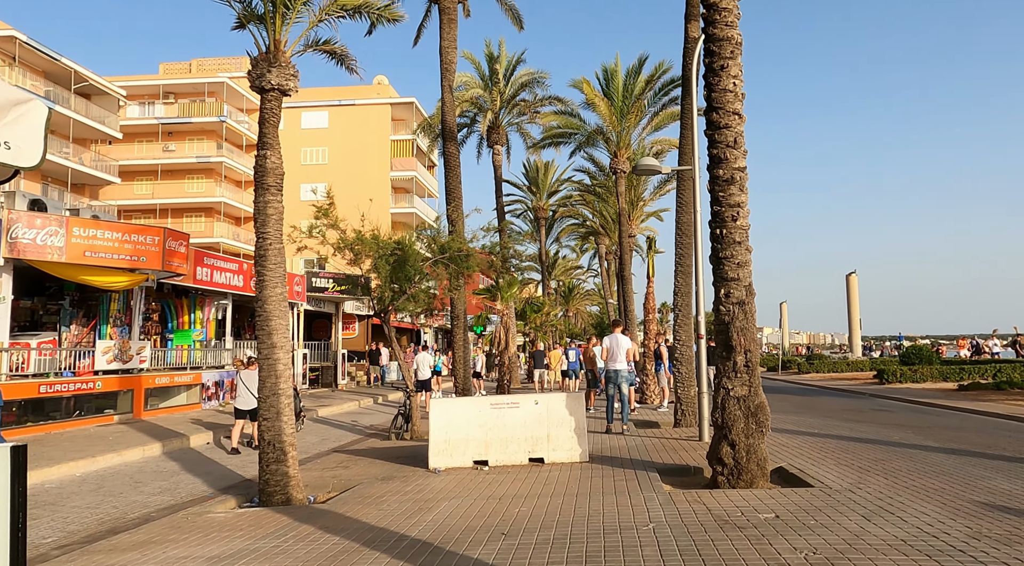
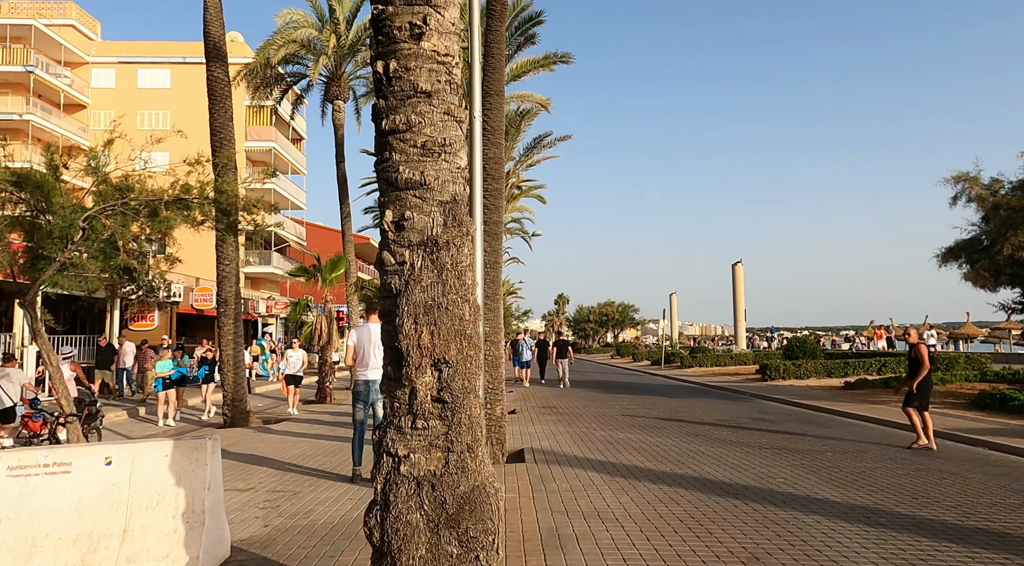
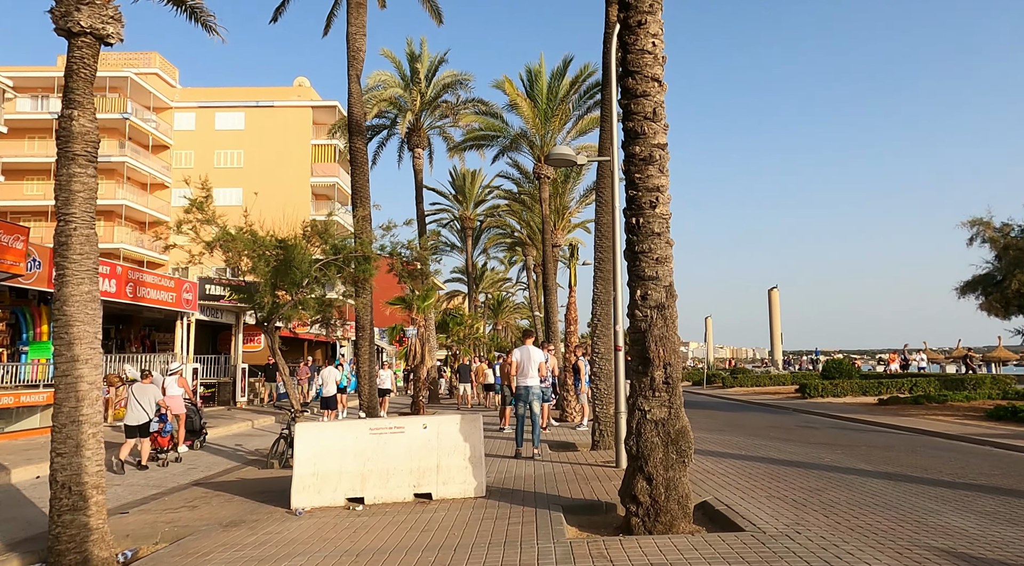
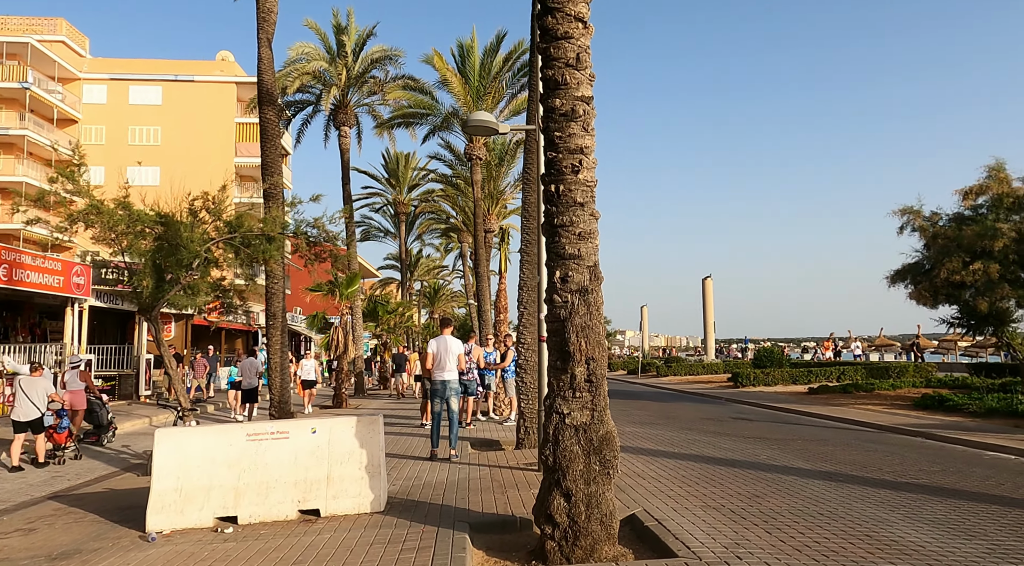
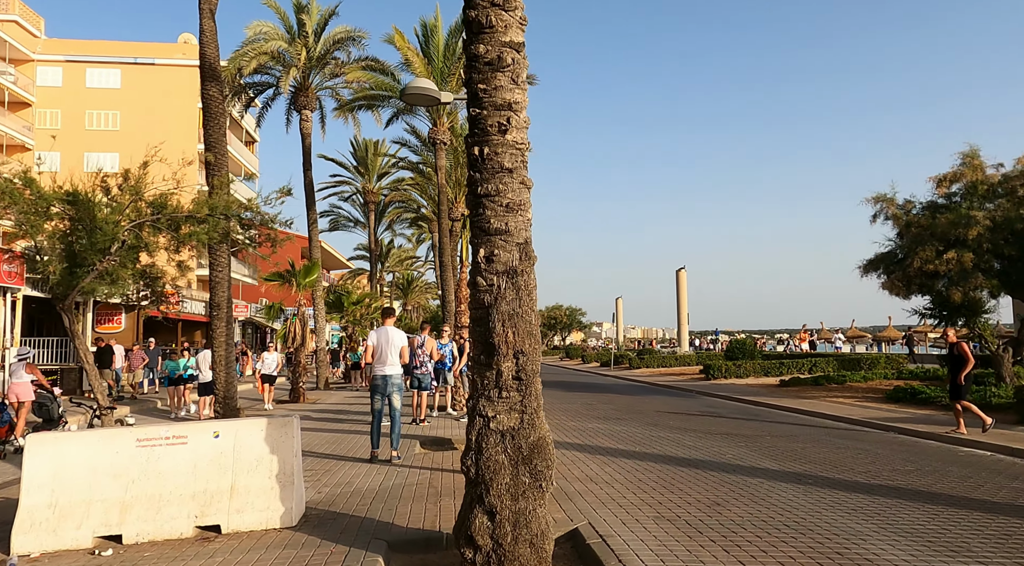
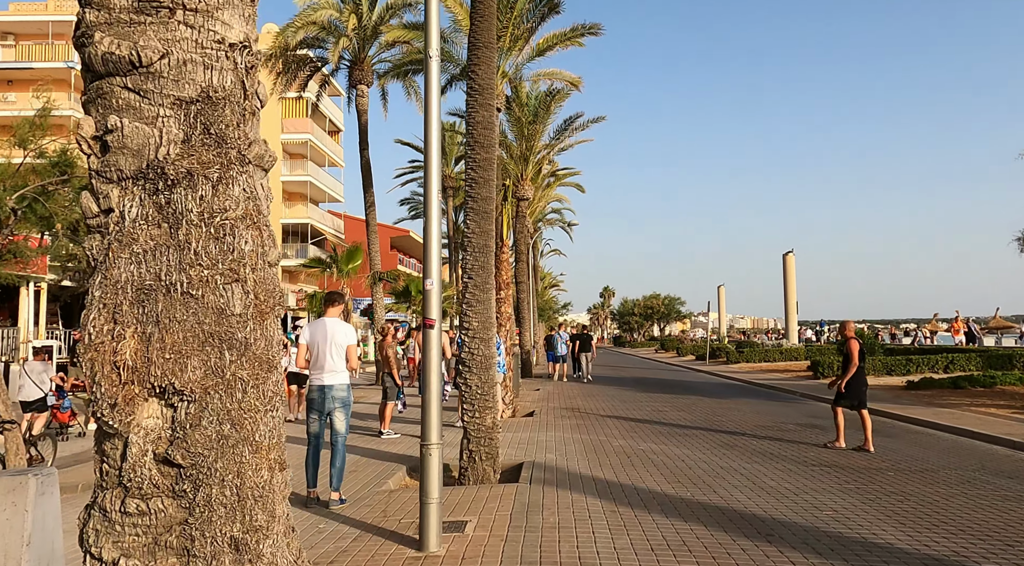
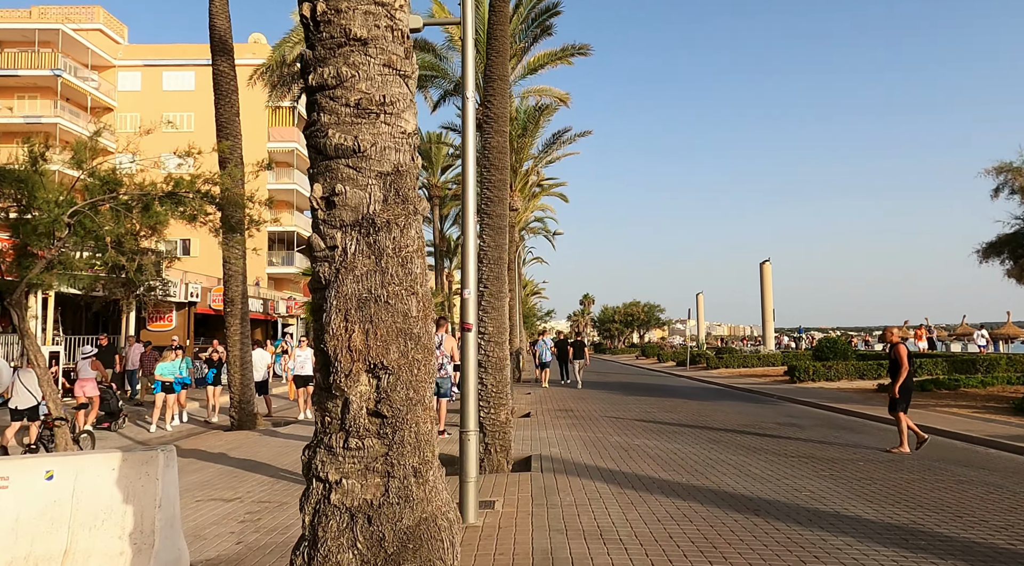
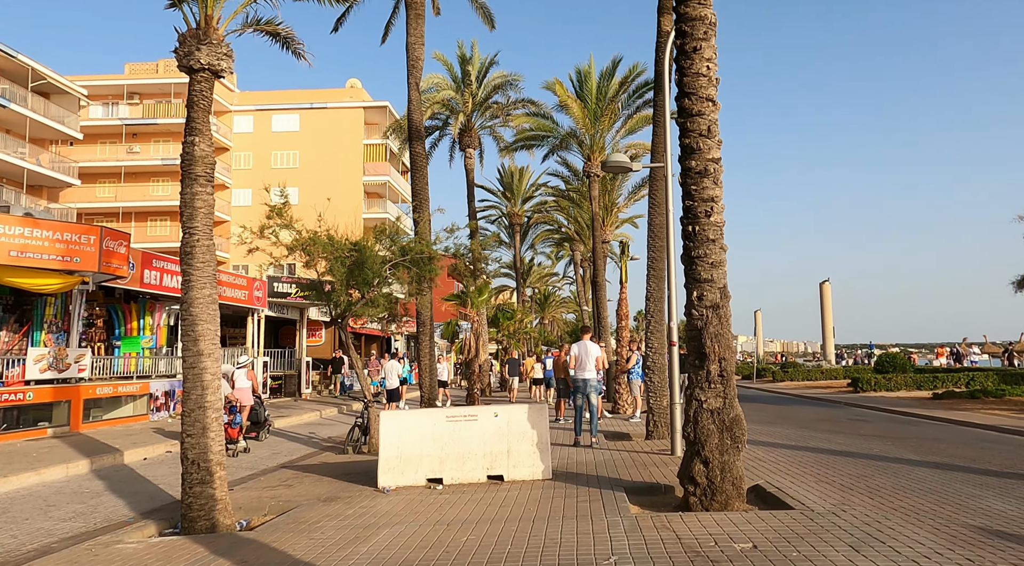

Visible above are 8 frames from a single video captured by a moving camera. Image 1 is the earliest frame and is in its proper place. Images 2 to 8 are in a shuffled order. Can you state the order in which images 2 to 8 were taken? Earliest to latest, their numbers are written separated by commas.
8, 3, 4, 5, 2, 7, 6
